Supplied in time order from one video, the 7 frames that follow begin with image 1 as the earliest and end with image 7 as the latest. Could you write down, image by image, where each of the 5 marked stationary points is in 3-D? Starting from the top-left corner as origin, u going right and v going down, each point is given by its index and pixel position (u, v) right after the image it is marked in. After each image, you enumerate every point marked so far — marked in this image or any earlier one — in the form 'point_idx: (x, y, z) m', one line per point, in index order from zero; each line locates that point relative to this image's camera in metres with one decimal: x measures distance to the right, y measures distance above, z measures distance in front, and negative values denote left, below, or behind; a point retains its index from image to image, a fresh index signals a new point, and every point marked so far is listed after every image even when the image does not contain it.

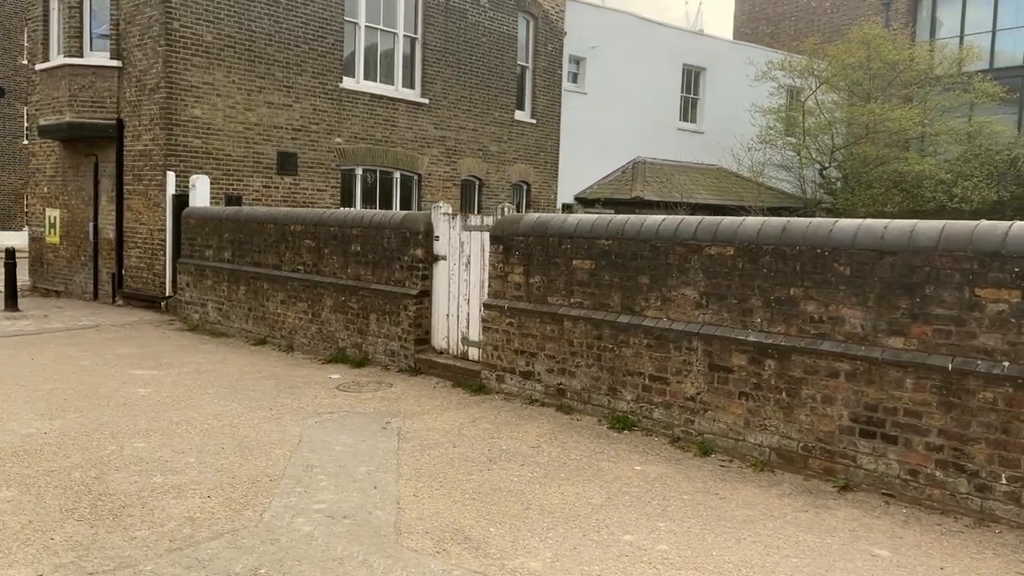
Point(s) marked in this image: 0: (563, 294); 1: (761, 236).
0: (+0.4, 0.0, +6.5) m
1: (+1.5, +0.3, +5.2) m
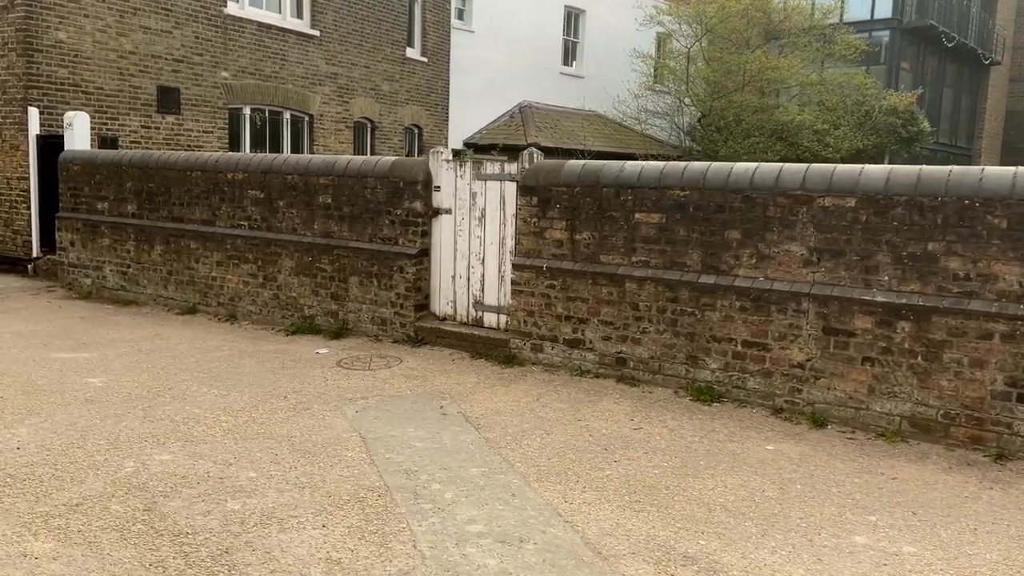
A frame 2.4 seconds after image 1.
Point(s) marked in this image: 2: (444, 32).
0: (+0.7, +0.2, +5.8) m
1: (+2.1, +0.6, +4.8) m
2: (-1.4, +5.2, +17.7) m
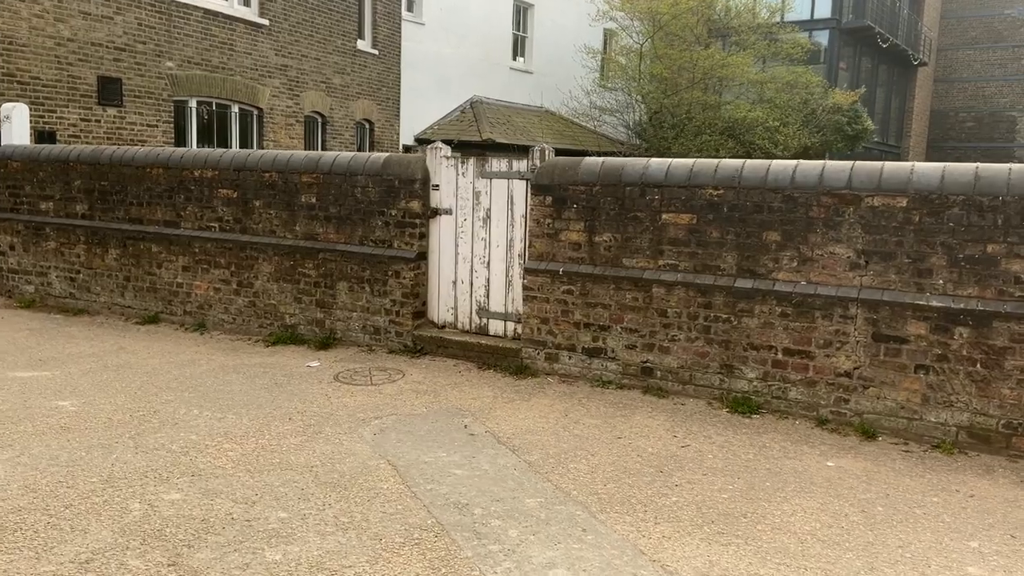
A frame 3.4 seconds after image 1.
0: (+0.8, +0.2, +5.4) m
1: (+2.3, +0.5, +4.5) m
2: (-2.3, +5.2, +17.1) m
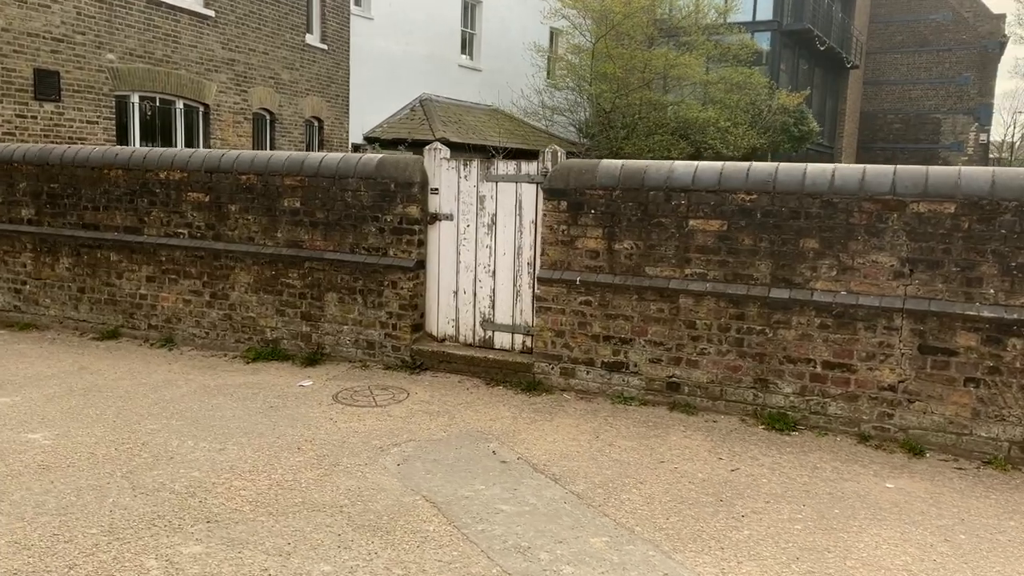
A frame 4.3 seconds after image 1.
0: (+0.9, +0.1, +5.1) m
1: (+2.5, +0.5, +4.4) m
2: (-3.2, +5.1, +16.5) m
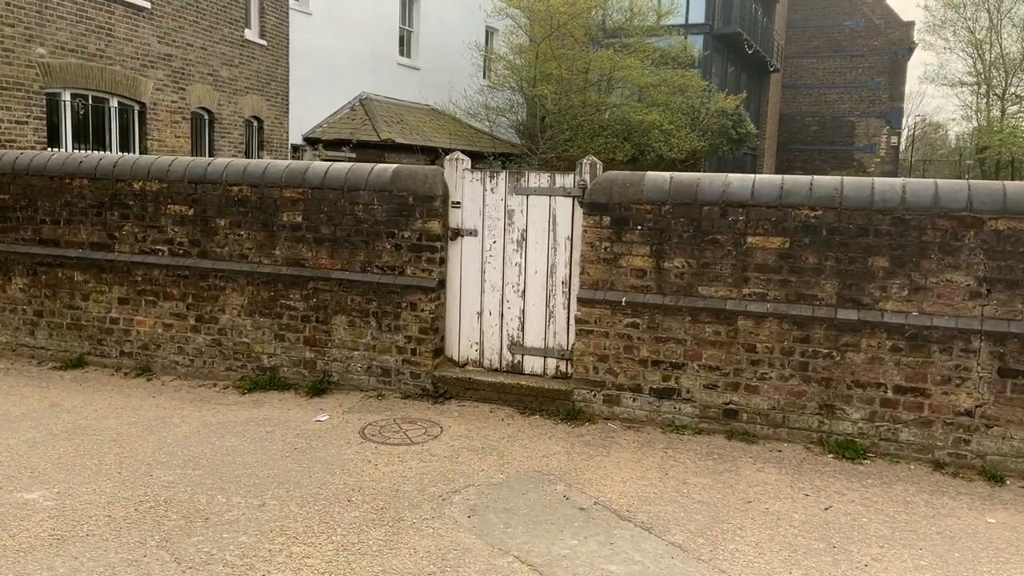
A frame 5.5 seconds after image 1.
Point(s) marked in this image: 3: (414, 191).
0: (+1.2, 0.0, +4.8) m
1: (+2.8, +0.4, +4.2) m
2: (-4.2, +5.0, +15.7) m
3: (-0.6, +0.6, +5.4) m
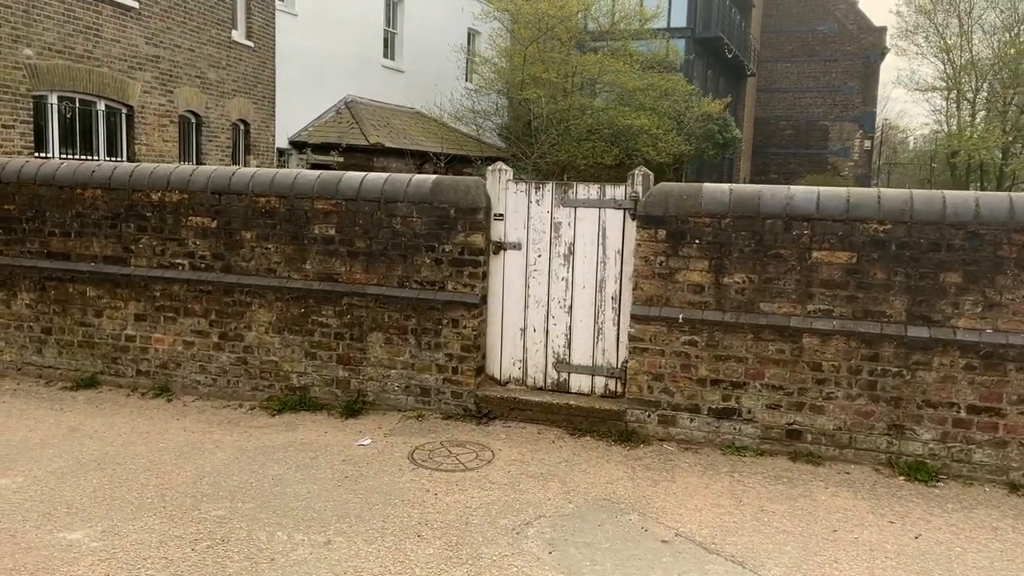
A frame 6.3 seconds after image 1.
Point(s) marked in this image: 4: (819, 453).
0: (+1.5, -0.1, +4.7) m
1: (+3.1, +0.3, +4.1) m
2: (-4.3, +4.9, +15.4) m
3: (-0.3, +0.5, +5.2) m
4: (+1.7, -0.9, +4.7) m
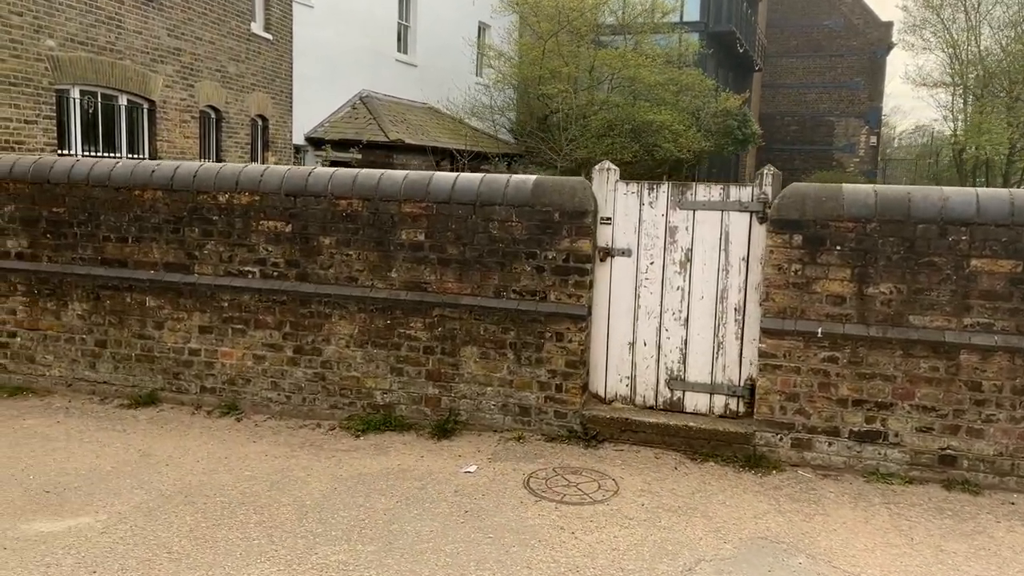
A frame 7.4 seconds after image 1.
0: (+2.1, -0.1, +4.2) m
1: (+3.7, +0.3, +3.7) m
2: (-3.8, +4.8, +14.8) m
3: (+0.3, +0.5, +4.7) m
4: (+2.3, -0.9, +4.2) m
